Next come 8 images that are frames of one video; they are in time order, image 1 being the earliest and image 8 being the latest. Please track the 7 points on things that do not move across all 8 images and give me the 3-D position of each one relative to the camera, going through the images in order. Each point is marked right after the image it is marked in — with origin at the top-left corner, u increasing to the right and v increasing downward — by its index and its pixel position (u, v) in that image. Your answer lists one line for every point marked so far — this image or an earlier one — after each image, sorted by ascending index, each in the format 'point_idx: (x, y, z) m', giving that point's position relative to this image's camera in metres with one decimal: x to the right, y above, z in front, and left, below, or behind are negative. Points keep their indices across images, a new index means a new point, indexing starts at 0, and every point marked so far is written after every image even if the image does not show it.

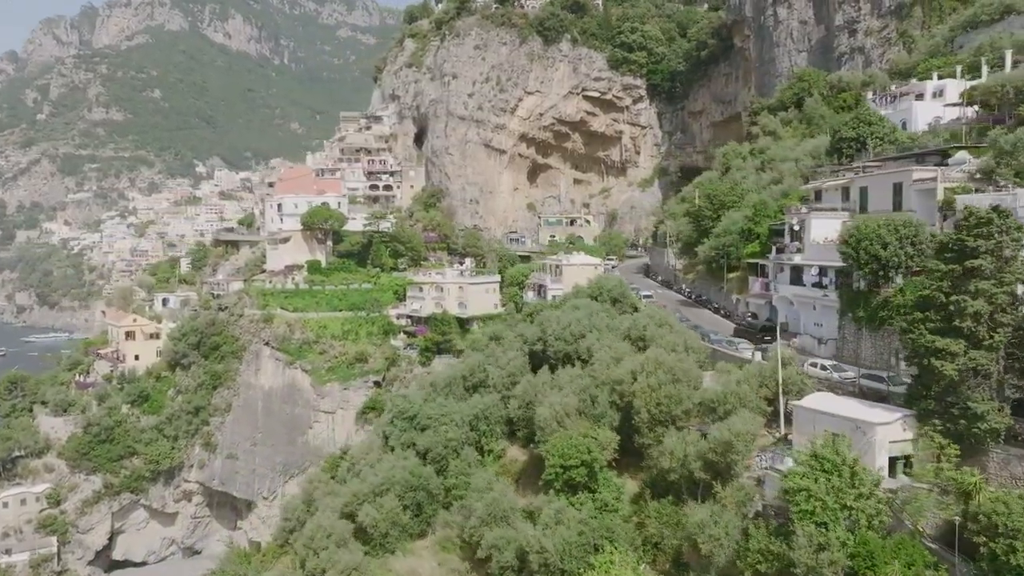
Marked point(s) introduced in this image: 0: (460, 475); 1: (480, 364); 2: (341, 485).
0: (-0.8, -3.0, +12.6) m
1: (-0.6, -1.5, +15.1) m
2: (-3.1, -3.6, +14.2) m
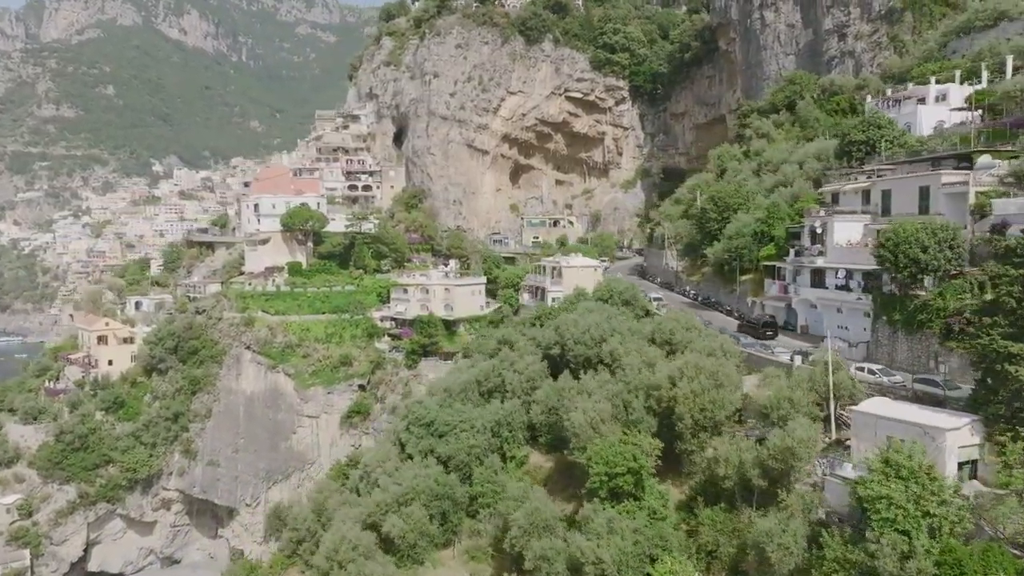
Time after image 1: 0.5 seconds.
0: (-0.4, -3.1, +12.4) m
1: (-0.3, -1.6, +14.9) m
2: (-2.7, -3.7, +13.9) m
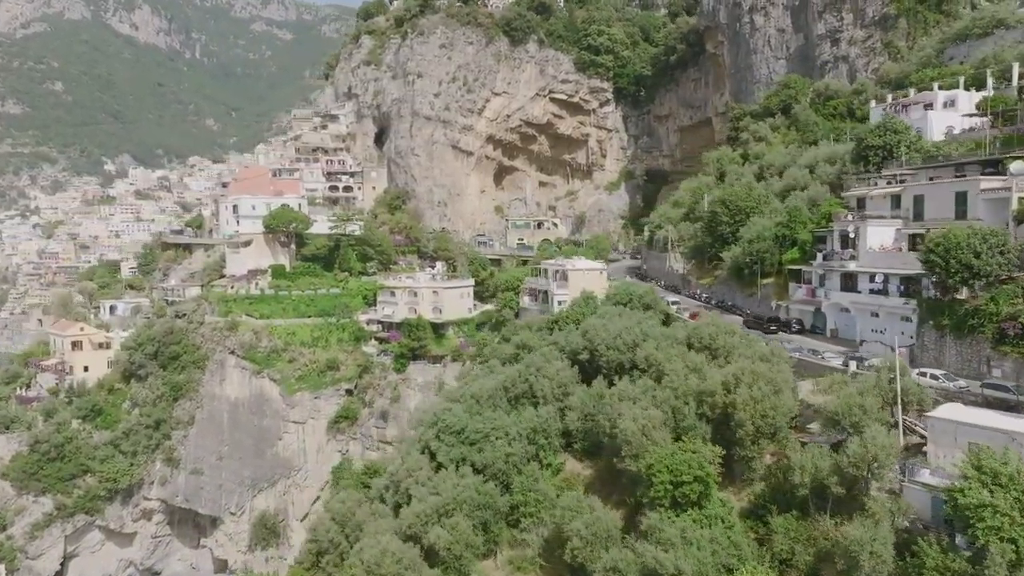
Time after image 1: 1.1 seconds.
0: (+0.2, -3.2, +12.2) m
1: (+0.2, -1.7, +14.7) m
2: (-2.1, -3.8, +13.5) m
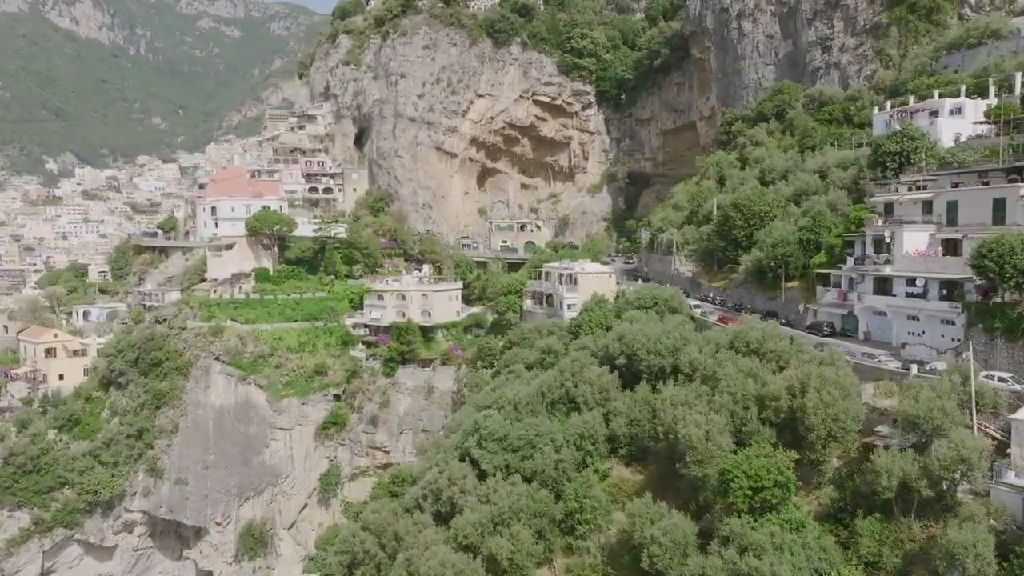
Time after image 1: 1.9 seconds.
0: (+1.1, -3.3, +12.1) m
1: (+0.8, -1.8, +14.6) m
2: (-1.4, -3.9, +13.3) m
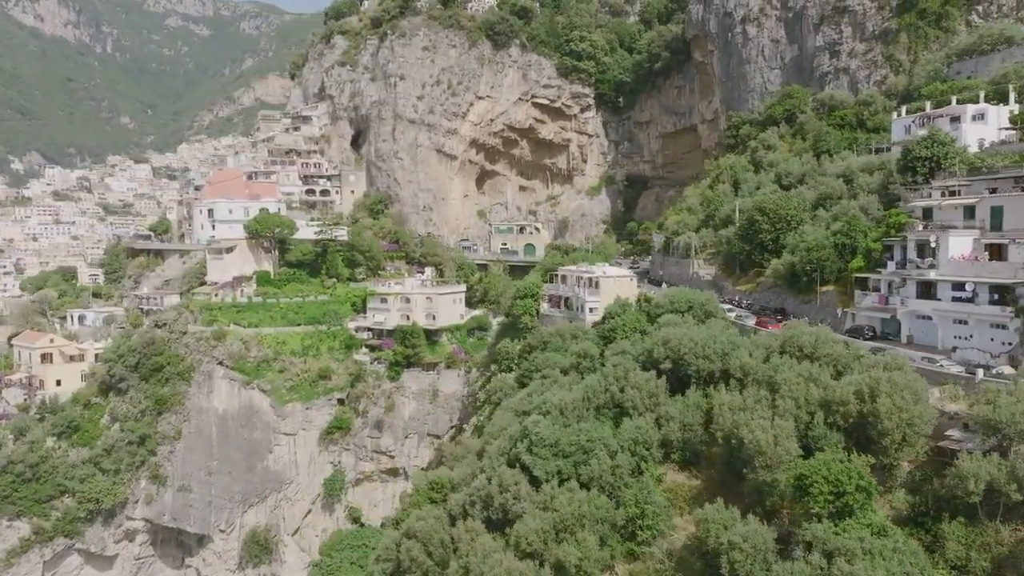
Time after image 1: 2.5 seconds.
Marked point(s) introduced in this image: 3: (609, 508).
0: (+2.0, -3.3, +12.1) m
1: (+1.7, -1.8, +14.6) m
2: (-0.5, -4.0, +13.2) m
3: (+1.5, -3.4, +12.1) m
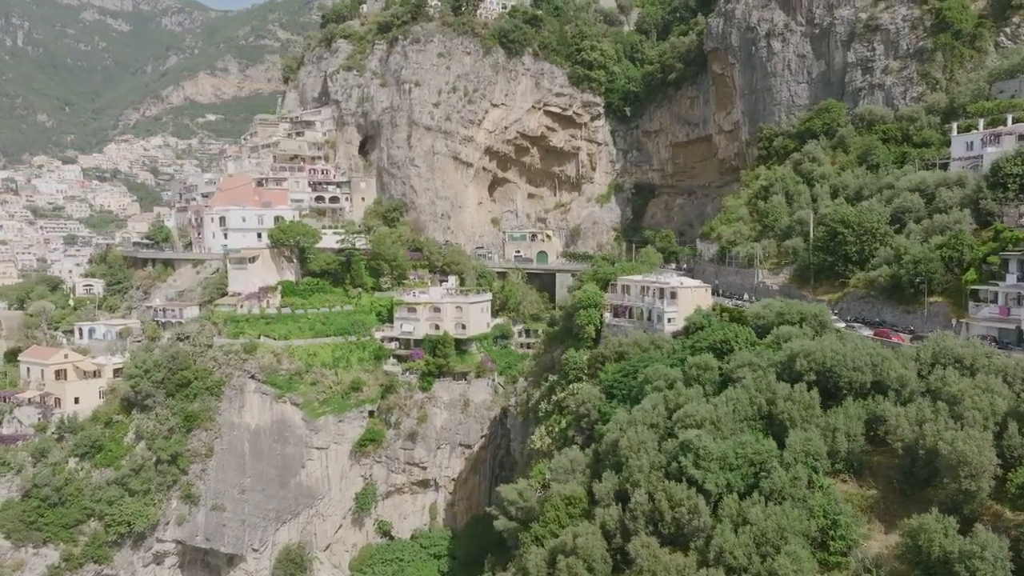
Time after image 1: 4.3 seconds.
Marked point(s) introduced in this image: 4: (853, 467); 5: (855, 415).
0: (+5.0, -3.6, +12.4) m
1: (+4.5, -2.1, +14.9) m
2: (+2.4, -4.3, +13.4) m
3: (+4.6, -3.7, +12.4) m
4: (+5.9, -3.1, +13.4) m
5: (+6.0, -2.3, +13.8) m
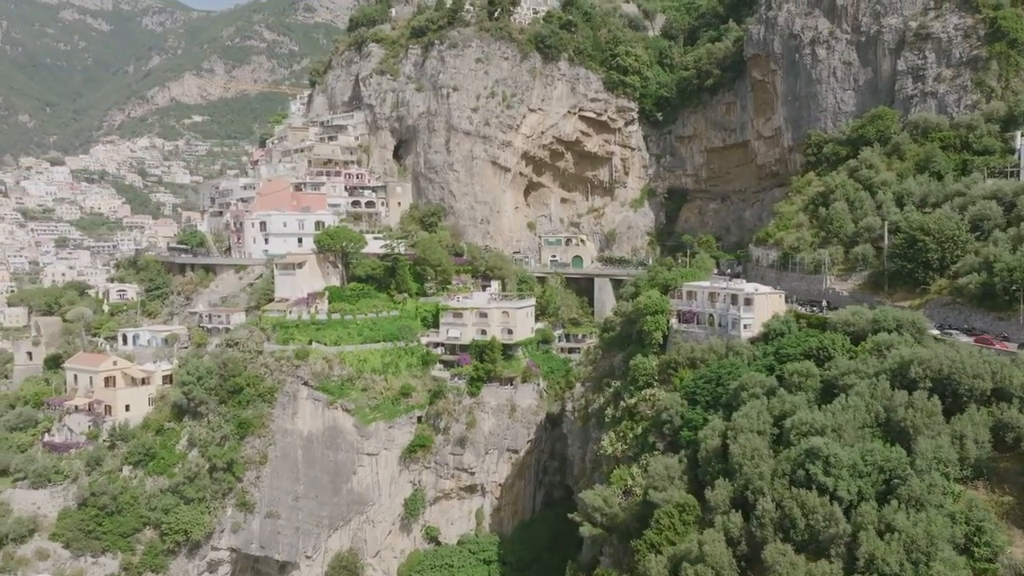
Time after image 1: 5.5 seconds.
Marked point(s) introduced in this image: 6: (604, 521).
0: (+7.4, -3.8, +12.6) m
1: (+6.8, -2.3, +15.1) m
2: (+4.8, -4.4, +13.5) m
3: (+6.9, -3.8, +12.6) m
4: (+8.2, -3.2, +13.7) m
5: (+8.4, -2.4, +14.0) m
6: (+2.4, -5.9, +19.9) m
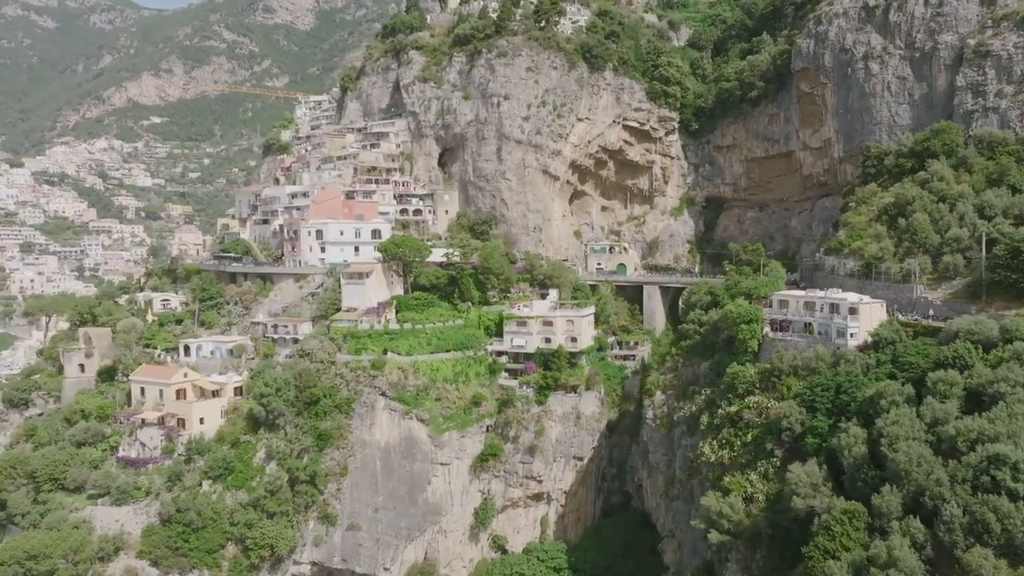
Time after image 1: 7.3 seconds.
0: (+11.2, -4.0, +13.3) m
1: (+10.4, -2.5, +15.8) m
2: (+8.5, -4.7, +14.0) m
3: (+10.7, -4.1, +13.2) m
4: (+11.9, -3.5, +14.4) m
5: (+12.1, -2.7, +14.8) m
6: (+5.8, -6.2, +20.3) m
